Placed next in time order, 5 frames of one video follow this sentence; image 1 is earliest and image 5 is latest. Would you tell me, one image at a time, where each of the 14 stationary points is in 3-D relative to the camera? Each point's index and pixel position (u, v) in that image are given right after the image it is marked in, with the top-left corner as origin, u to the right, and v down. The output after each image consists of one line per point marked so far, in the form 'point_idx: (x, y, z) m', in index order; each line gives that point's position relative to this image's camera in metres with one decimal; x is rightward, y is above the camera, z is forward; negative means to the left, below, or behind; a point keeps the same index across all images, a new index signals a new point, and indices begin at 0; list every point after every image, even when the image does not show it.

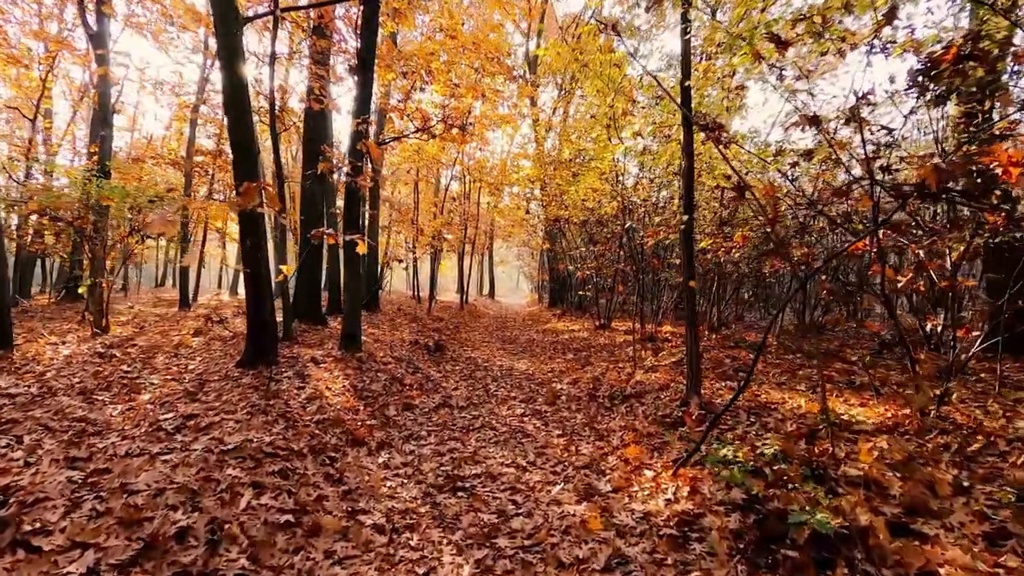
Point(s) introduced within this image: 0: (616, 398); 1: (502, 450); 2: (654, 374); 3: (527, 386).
0: (+1.6, -1.6, +7.7) m
1: (-0.1, -1.9, +6.0) m
2: (+2.4, -1.4, +8.5) m
3: (+0.3, -1.9, +9.5) m
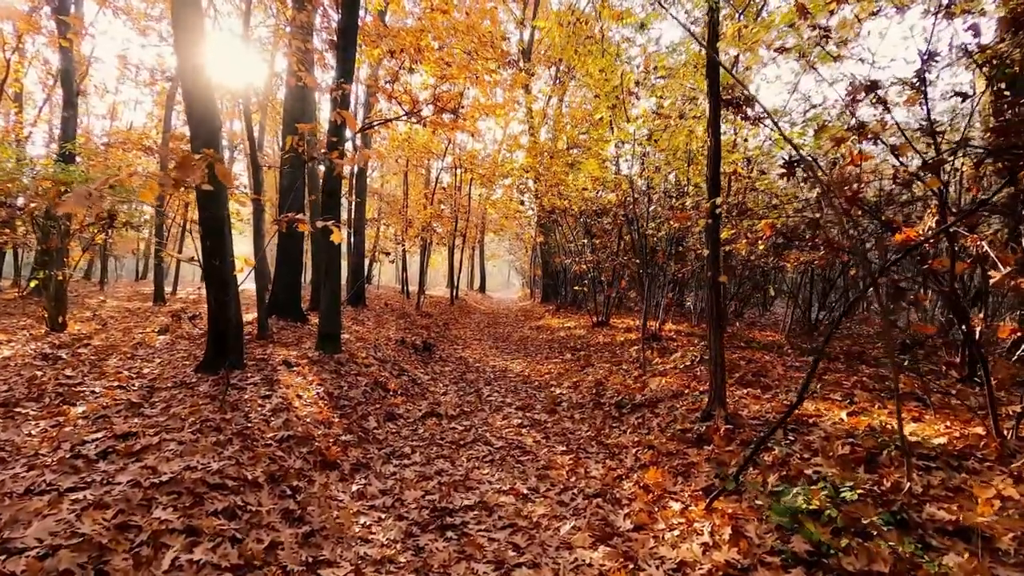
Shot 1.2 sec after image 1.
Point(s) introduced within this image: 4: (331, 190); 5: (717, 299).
0: (+1.5, -1.6, +6.9) m
1: (-0.1, -1.8, +5.1) m
2: (+2.3, -1.4, +7.7) m
3: (+0.2, -1.8, +8.7) m
4: (-3.2, +1.7, +9.0) m
5: (+2.3, -0.1, +5.6) m
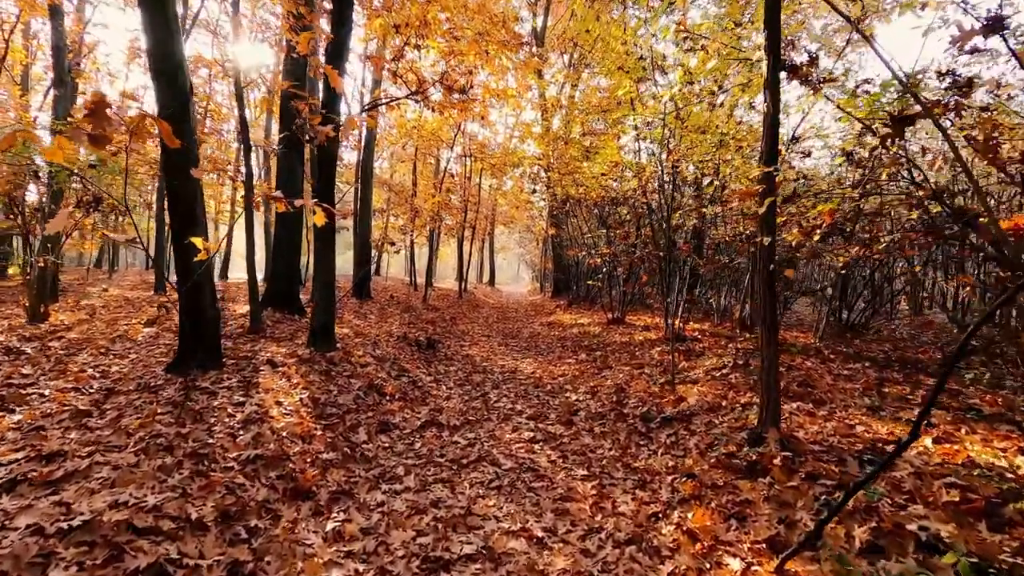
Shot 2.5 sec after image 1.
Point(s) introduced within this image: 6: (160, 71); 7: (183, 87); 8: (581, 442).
0: (+1.7, -1.5, +6.0) m
1: (0.0, -1.8, +4.3) m
2: (+2.5, -1.3, +6.8) m
3: (+0.3, -1.7, +7.8) m
4: (-3.0, +1.9, +8.1) m
5: (+2.4, -0.1, +4.7) m
6: (-3.7, +2.3, +5.4) m
7: (-3.6, +2.2, +5.6) m
8: (+0.8, -1.7, +5.7) m
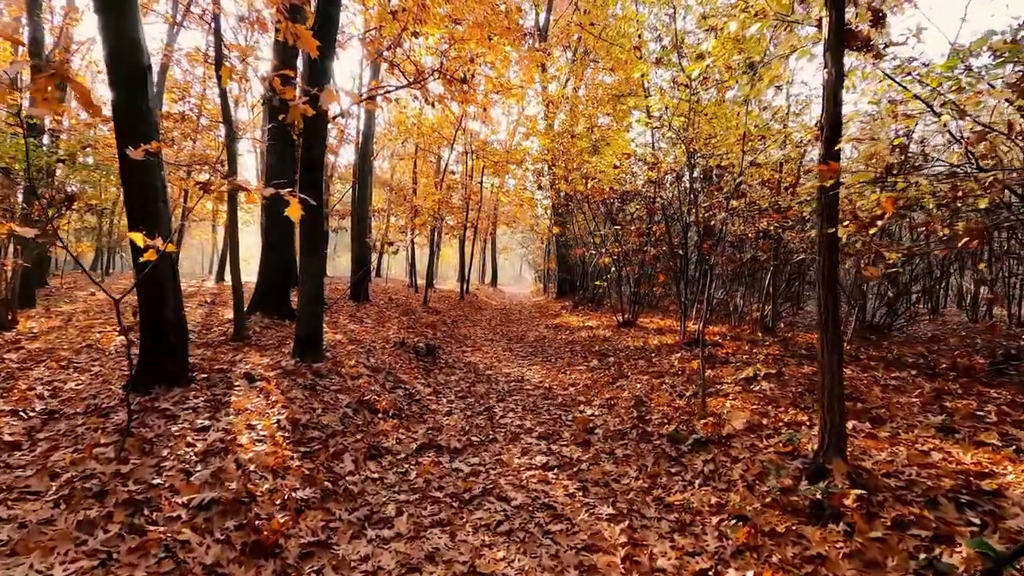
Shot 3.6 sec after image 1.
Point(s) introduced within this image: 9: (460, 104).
0: (+1.8, -1.6, +5.2) m
1: (0.0, -1.8, +3.5) m
2: (+2.6, -1.3, +6.0) m
3: (+0.4, -1.7, +7.1) m
4: (-2.9, +1.8, +7.4) m
5: (+2.5, -0.1, +3.9) m
6: (-3.6, +2.2, +4.6) m
7: (-3.5, +2.1, +4.8) m
8: (+0.9, -1.7, +4.9) m
9: (-1.0, +3.7, +10.2) m
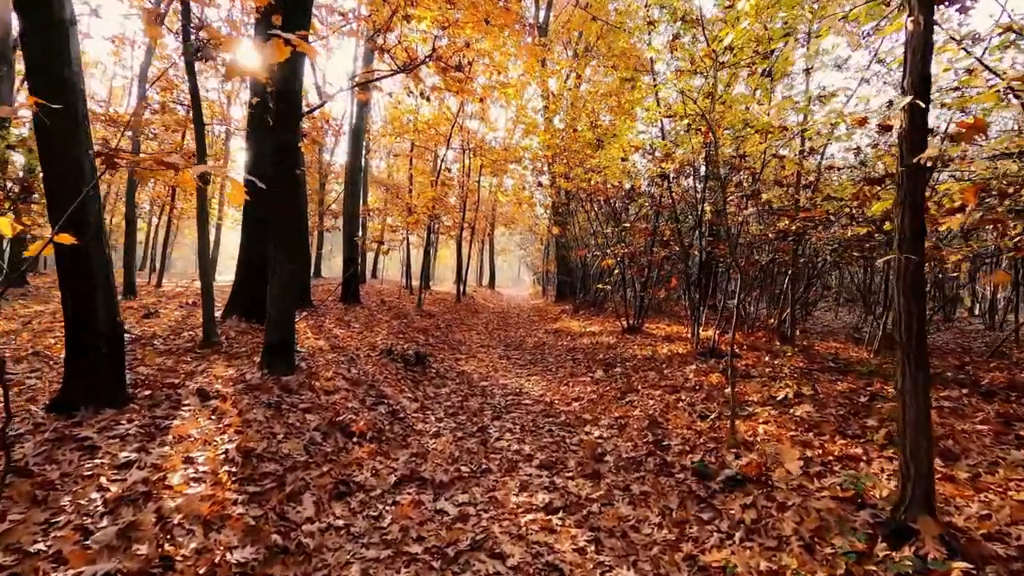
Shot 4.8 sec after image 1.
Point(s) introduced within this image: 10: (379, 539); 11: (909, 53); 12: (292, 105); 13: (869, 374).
0: (+1.7, -1.6, +4.3) m
1: (0.0, -1.9, +2.6) m
2: (+2.5, -1.4, +5.2) m
3: (+0.4, -1.8, +6.2) m
4: (-2.9, +1.8, +6.5) m
5: (+2.5, -0.2, +3.1) m
6: (-3.7, +2.2, +3.7) m
7: (-3.5, +2.1, +4.0) m
8: (+0.8, -1.8, +4.1) m
9: (-1.1, +3.6, +9.4) m
10: (-1.0, -1.8, +3.7) m
11: (+2.4, +1.4, +3.1) m
12: (-2.7, +2.3, +6.4) m
13: (+5.0, -1.2, +7.1) m
